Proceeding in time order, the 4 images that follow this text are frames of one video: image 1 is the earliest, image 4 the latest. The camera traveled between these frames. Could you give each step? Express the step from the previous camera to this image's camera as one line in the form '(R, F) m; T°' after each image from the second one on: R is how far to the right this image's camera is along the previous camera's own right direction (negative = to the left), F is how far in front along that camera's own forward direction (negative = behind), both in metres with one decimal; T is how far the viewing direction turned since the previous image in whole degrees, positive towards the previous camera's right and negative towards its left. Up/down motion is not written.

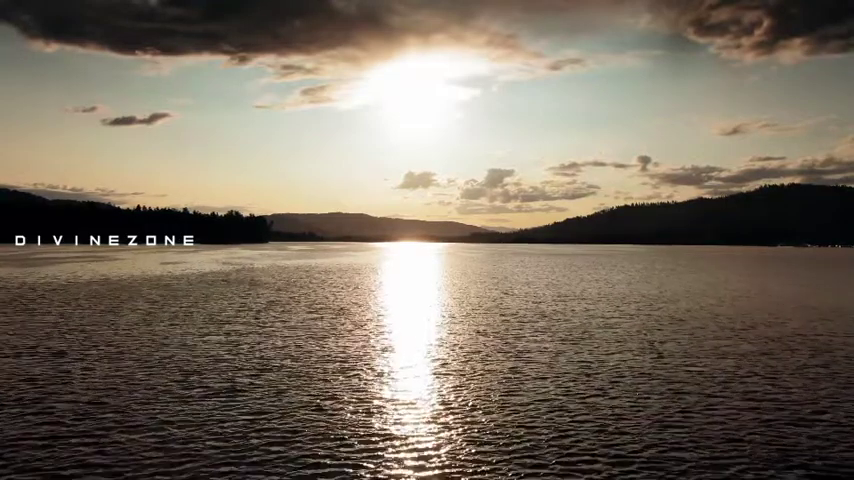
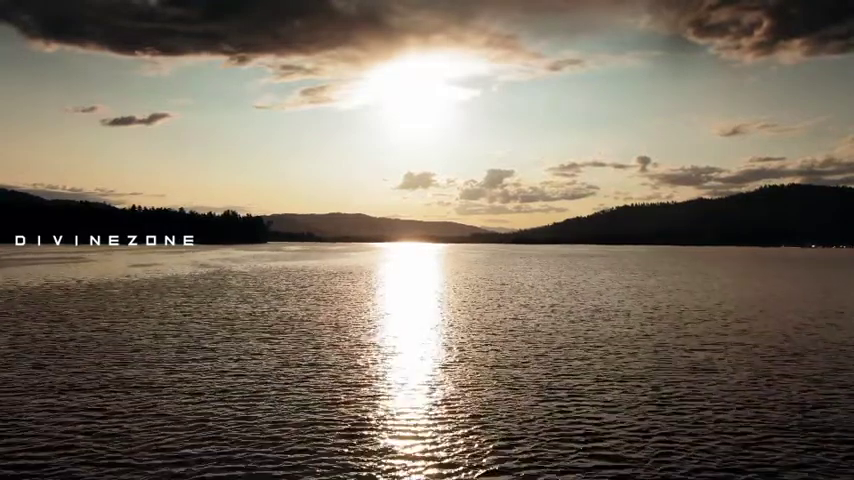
(+1.0, +4.2) m; 0°
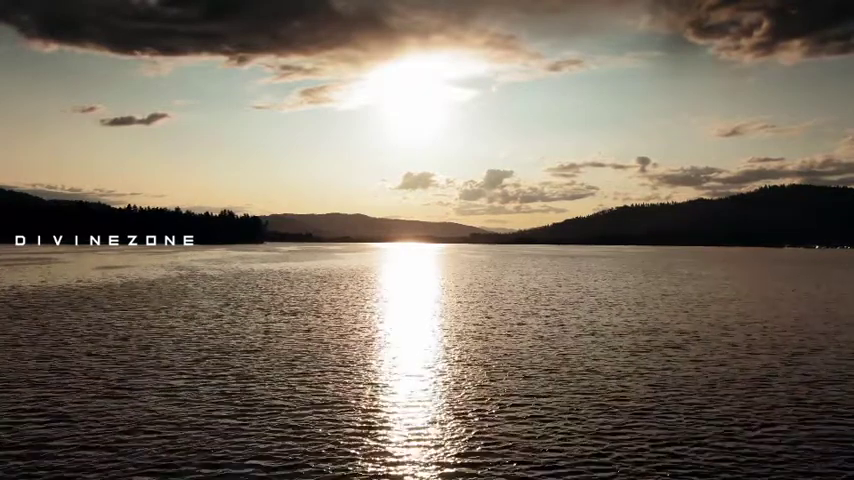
(+0.6, +4.0) m; 0°
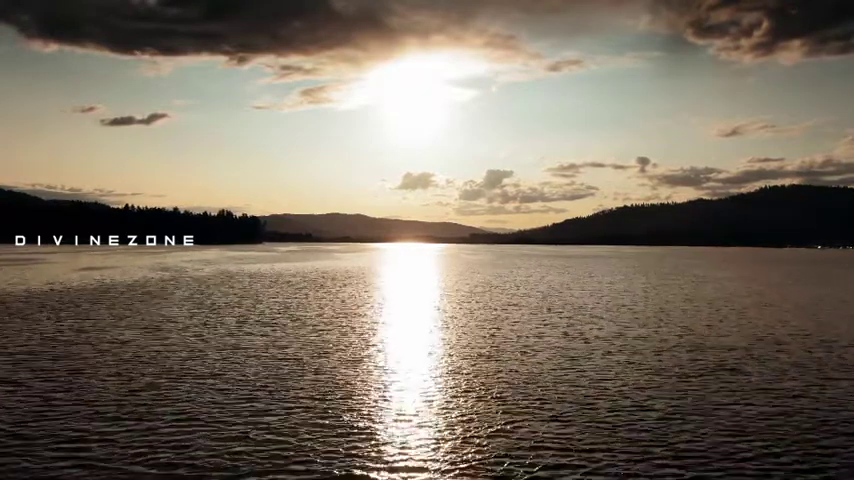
(+0.2, +1.3) m; 0°
